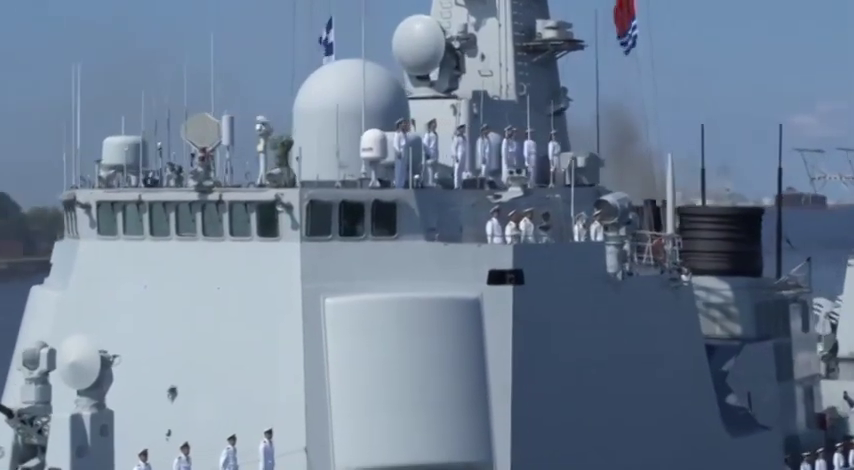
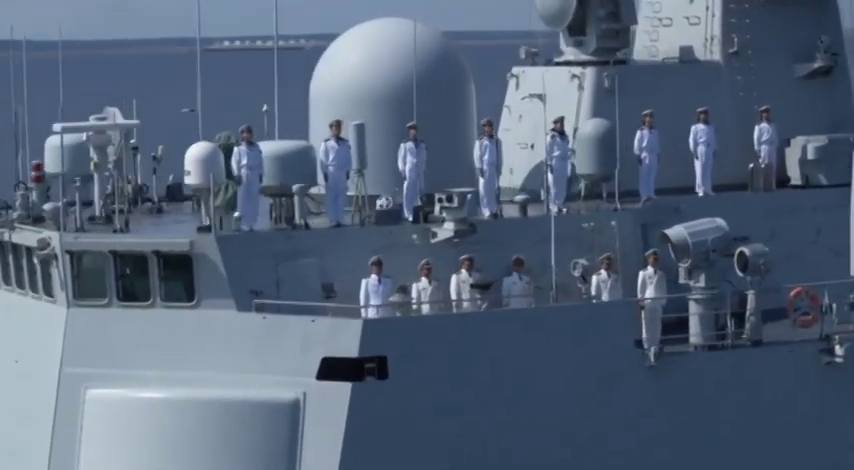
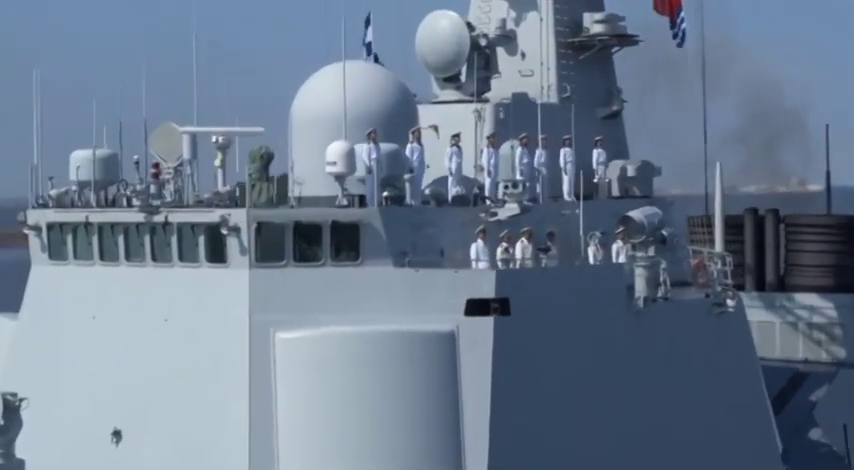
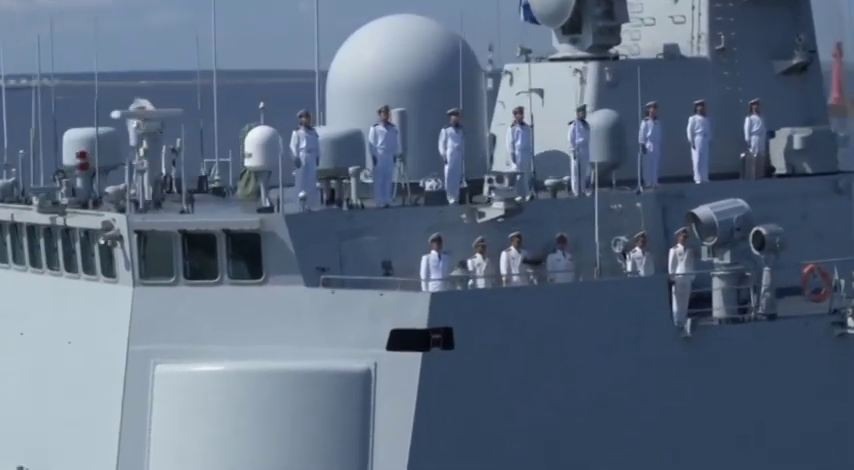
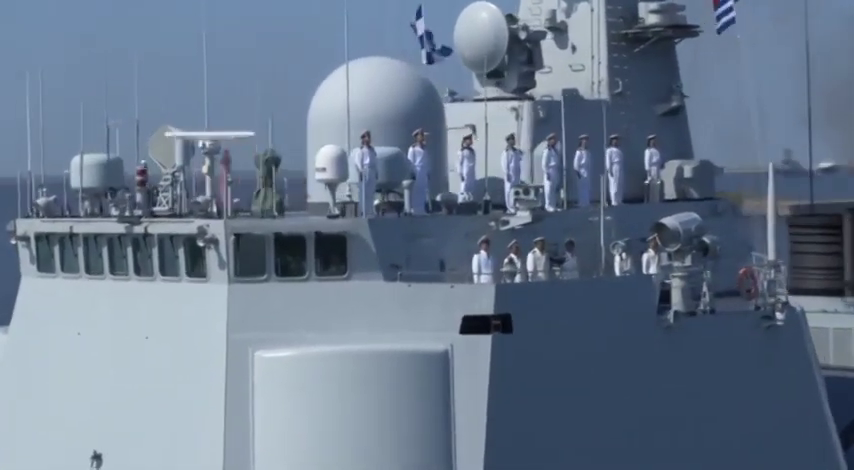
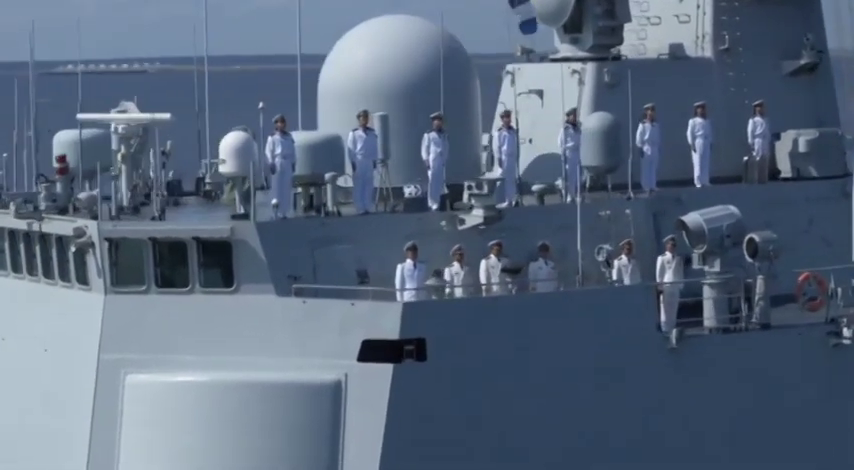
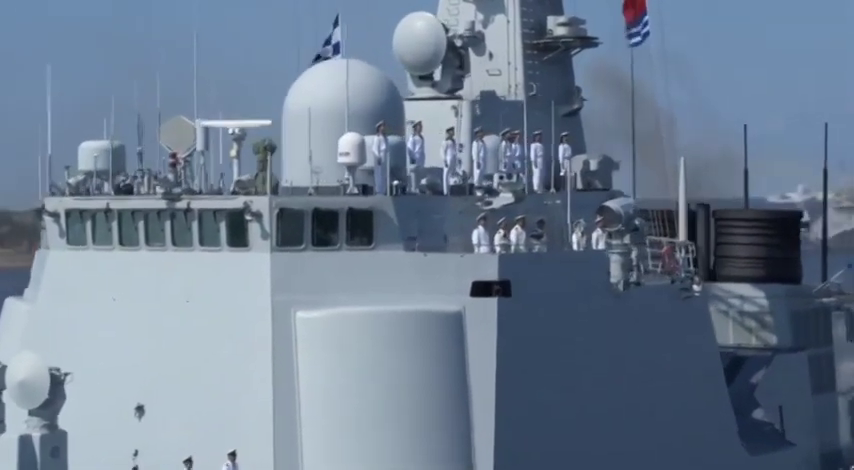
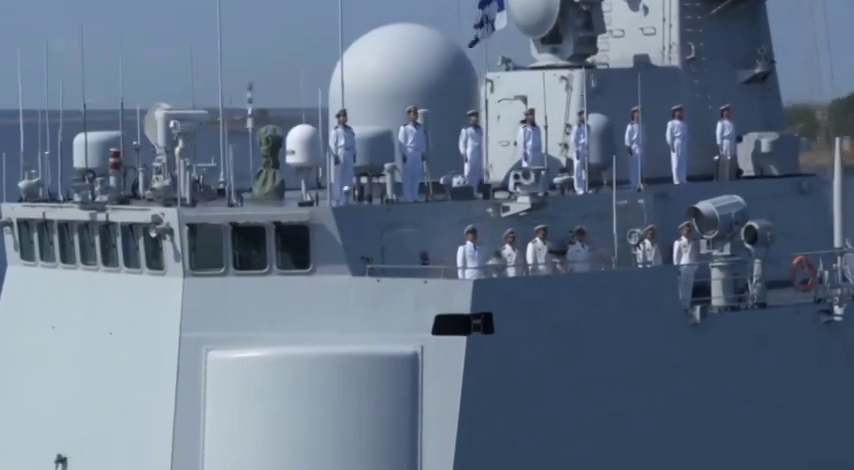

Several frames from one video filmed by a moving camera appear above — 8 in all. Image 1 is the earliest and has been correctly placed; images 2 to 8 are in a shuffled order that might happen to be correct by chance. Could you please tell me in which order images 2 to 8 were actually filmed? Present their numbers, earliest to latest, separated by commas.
7, 3, 5, 8, 4, 6, 2
